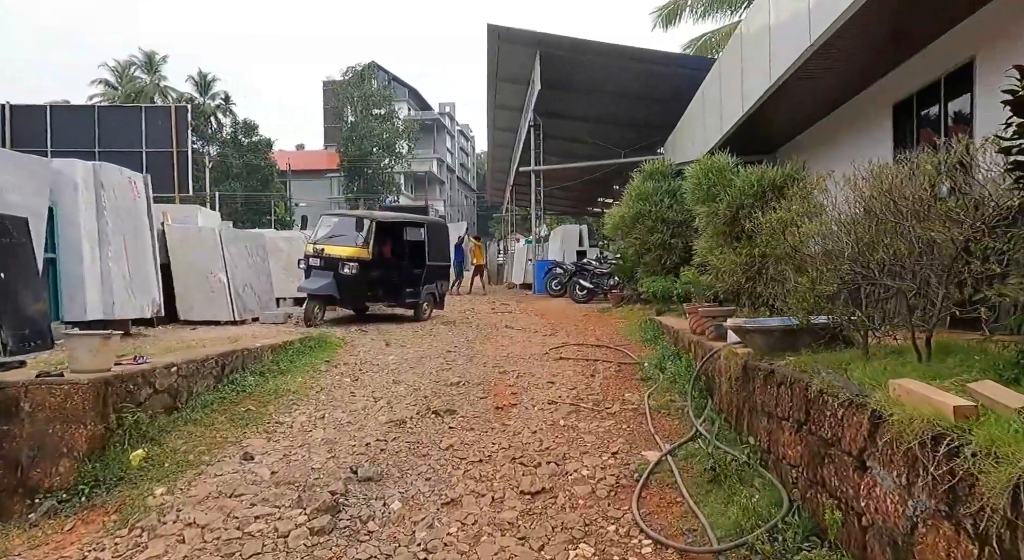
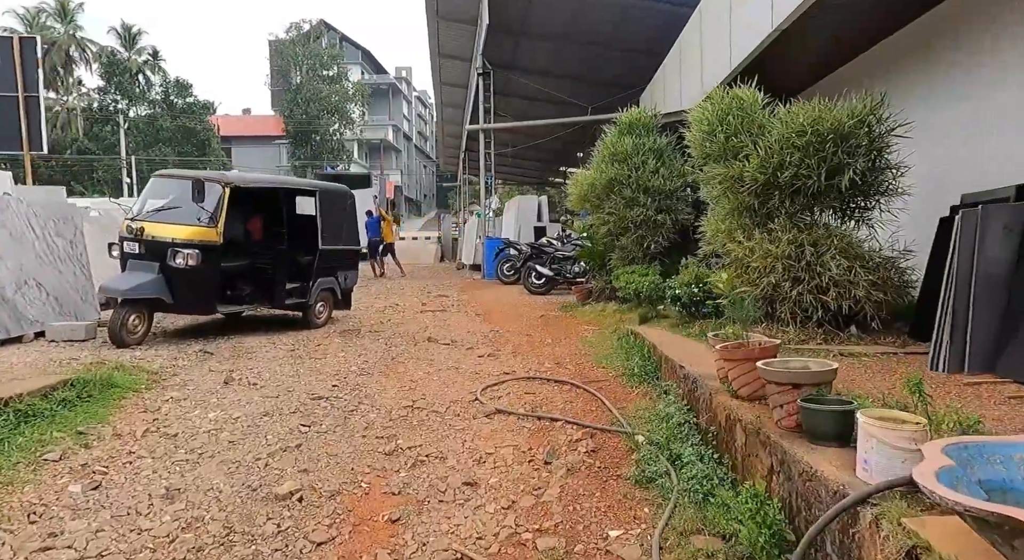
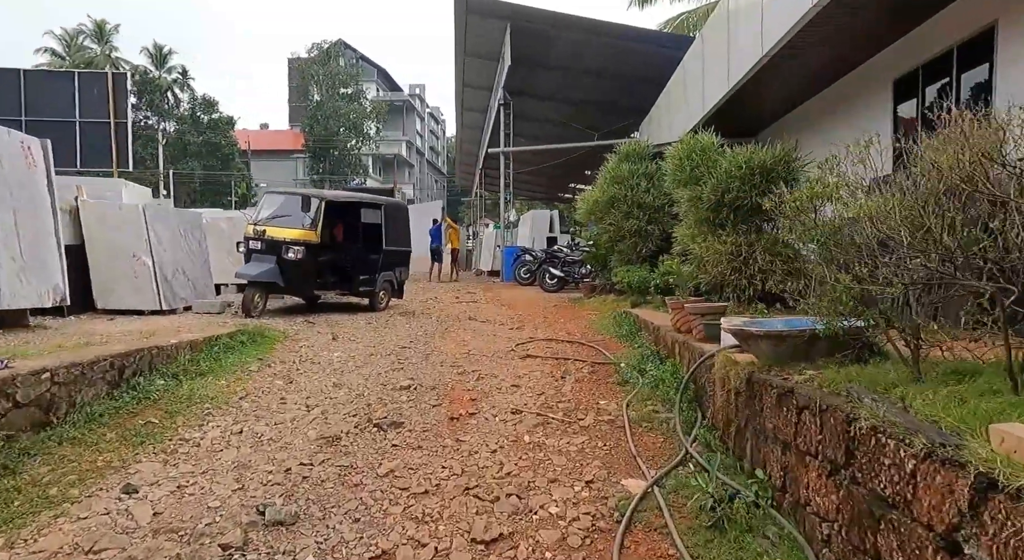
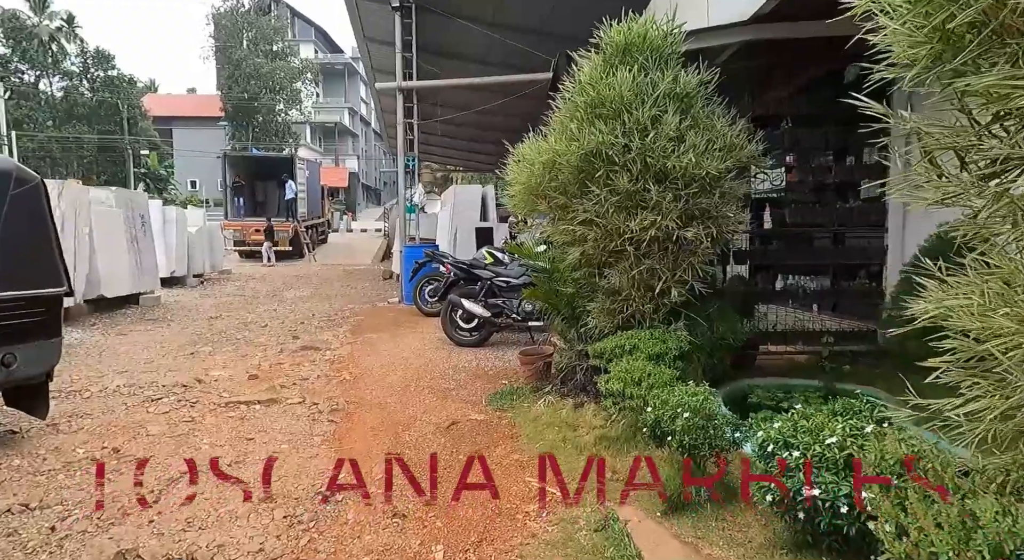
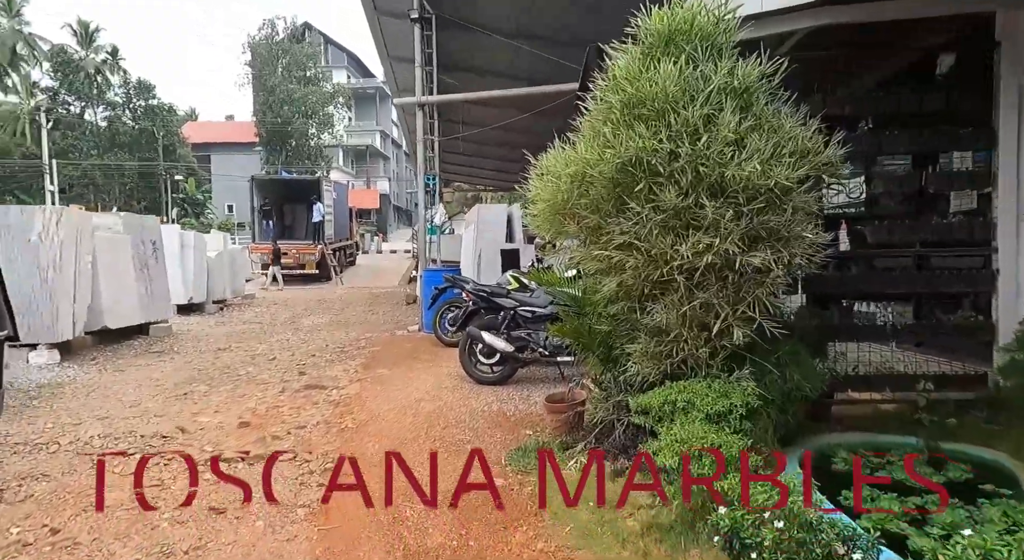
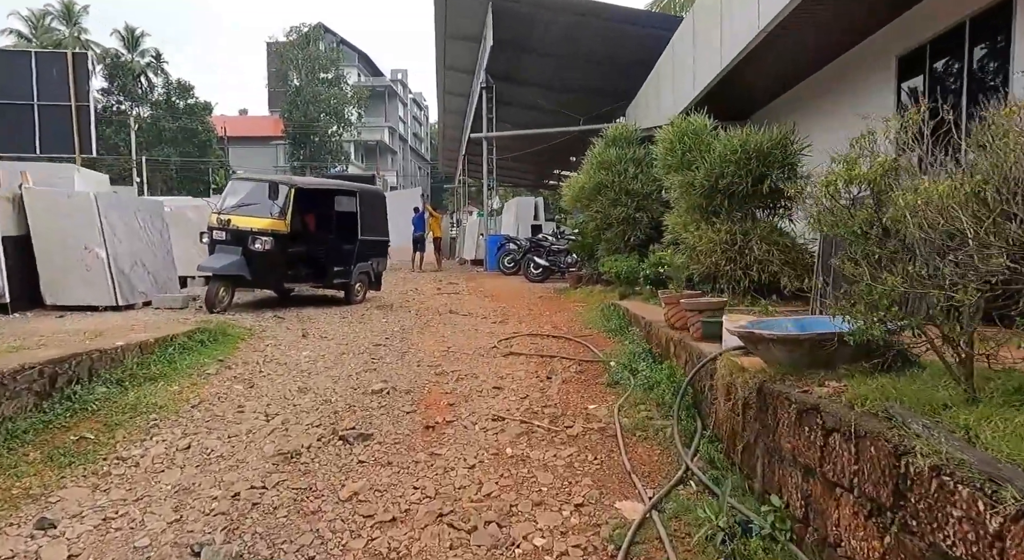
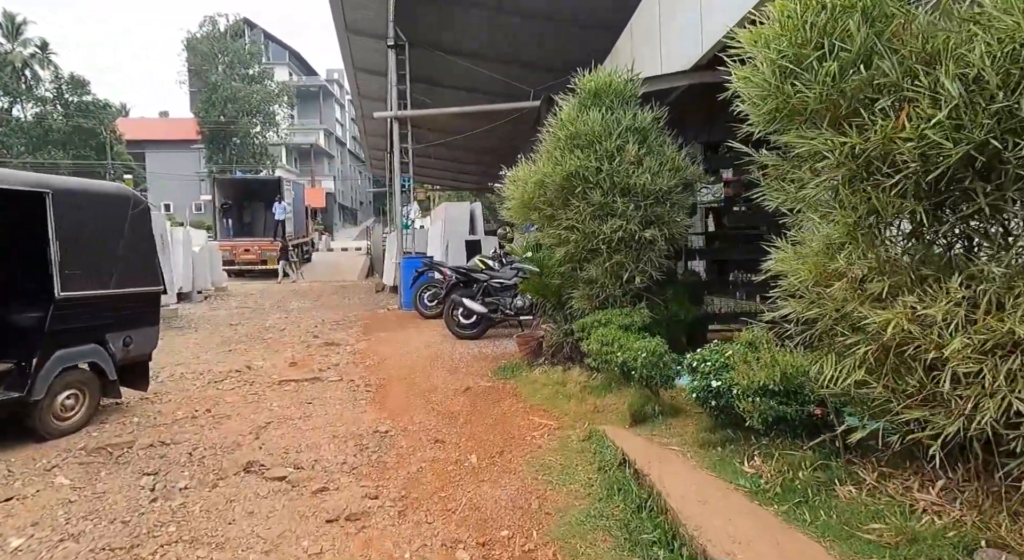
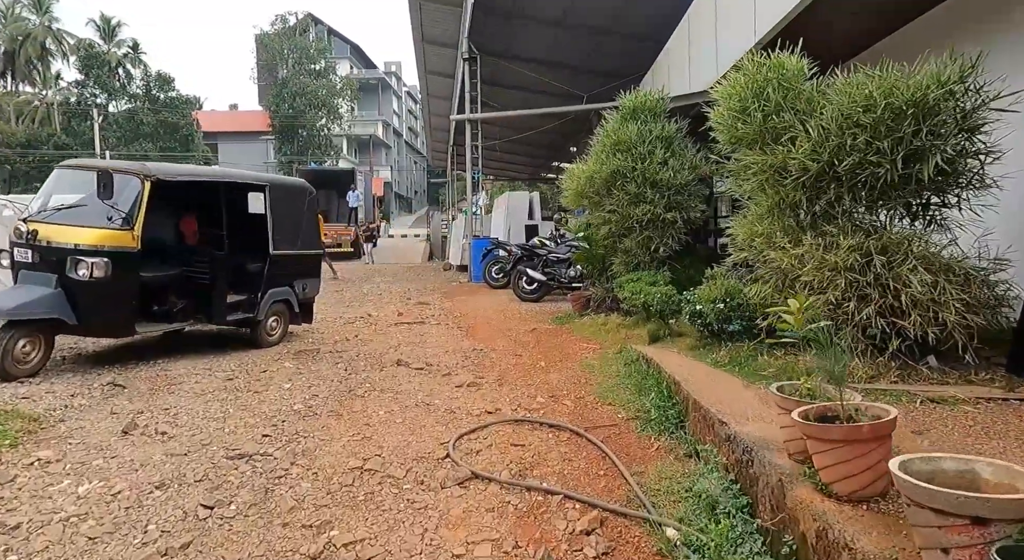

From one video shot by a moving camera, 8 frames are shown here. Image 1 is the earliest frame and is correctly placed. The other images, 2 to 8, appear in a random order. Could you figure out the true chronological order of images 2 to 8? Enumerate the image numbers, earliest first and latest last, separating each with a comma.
3, 6, 2, 8, 7, 4, 5
